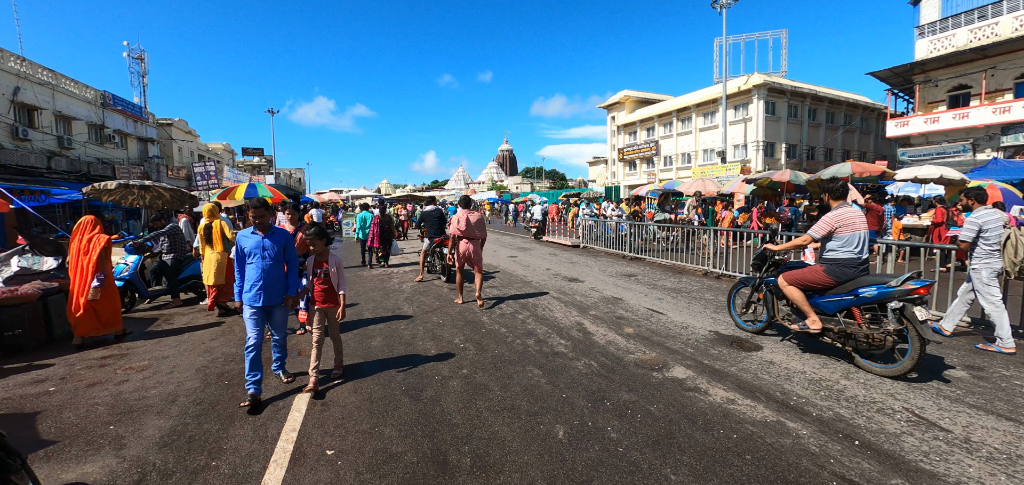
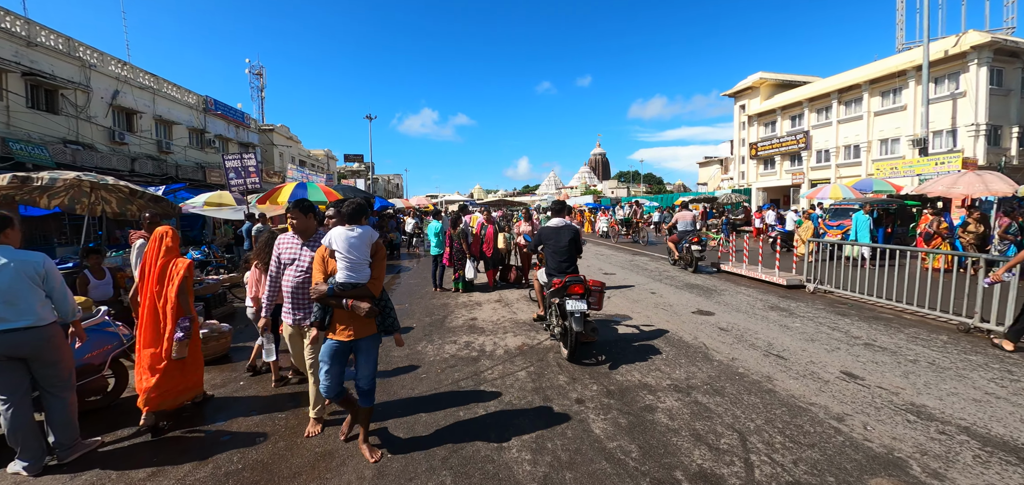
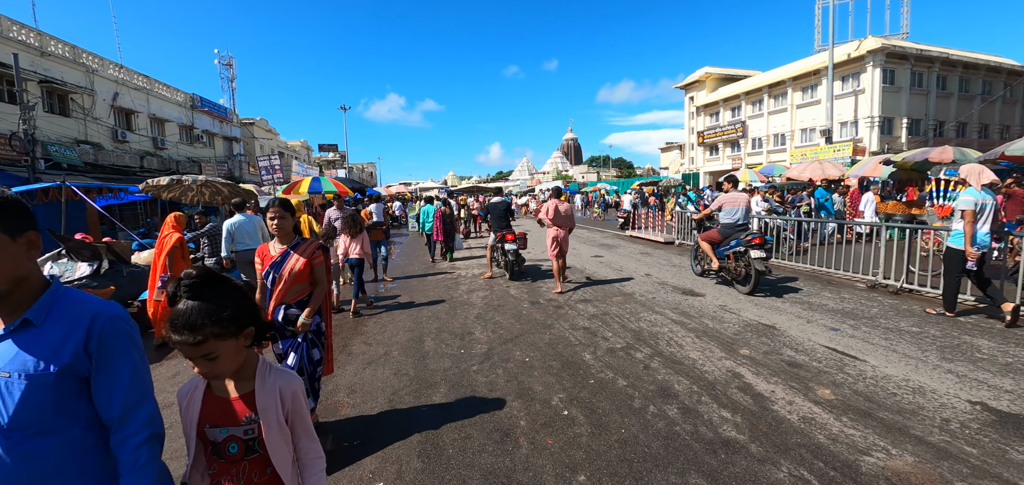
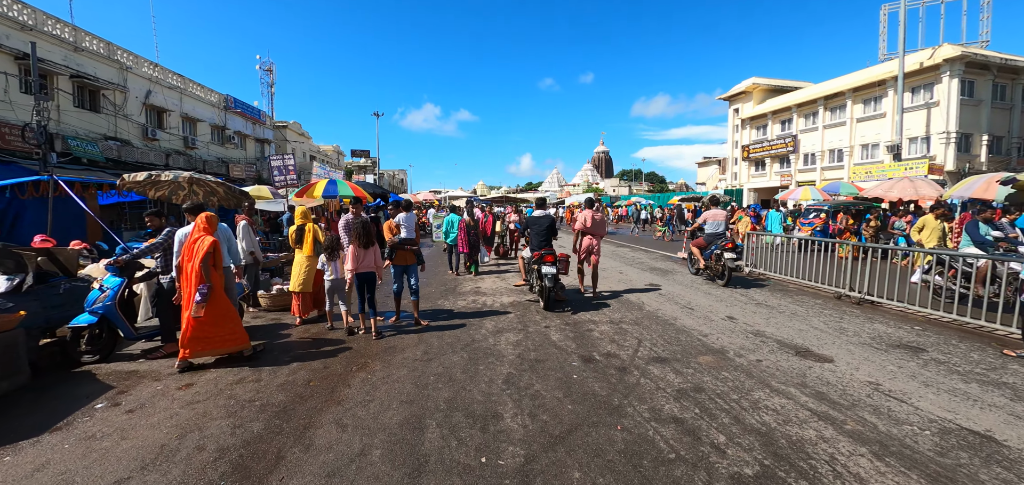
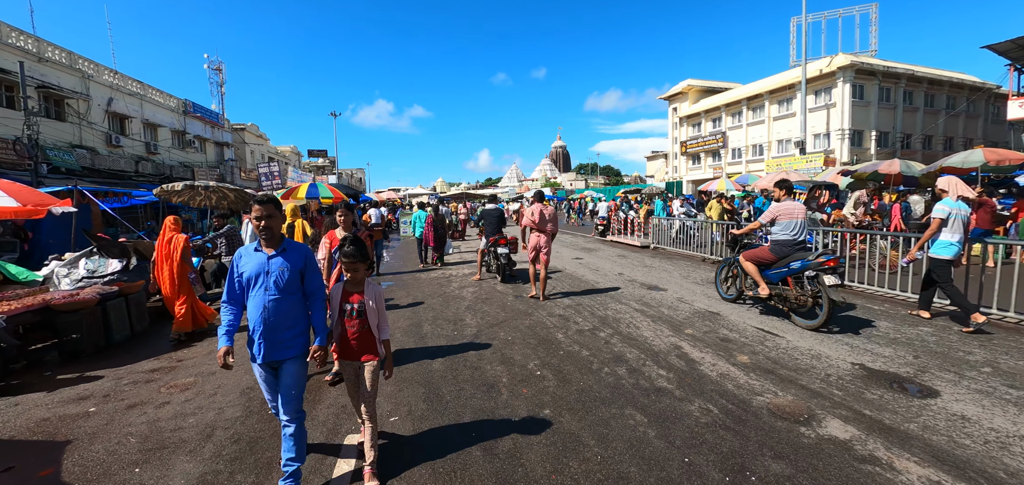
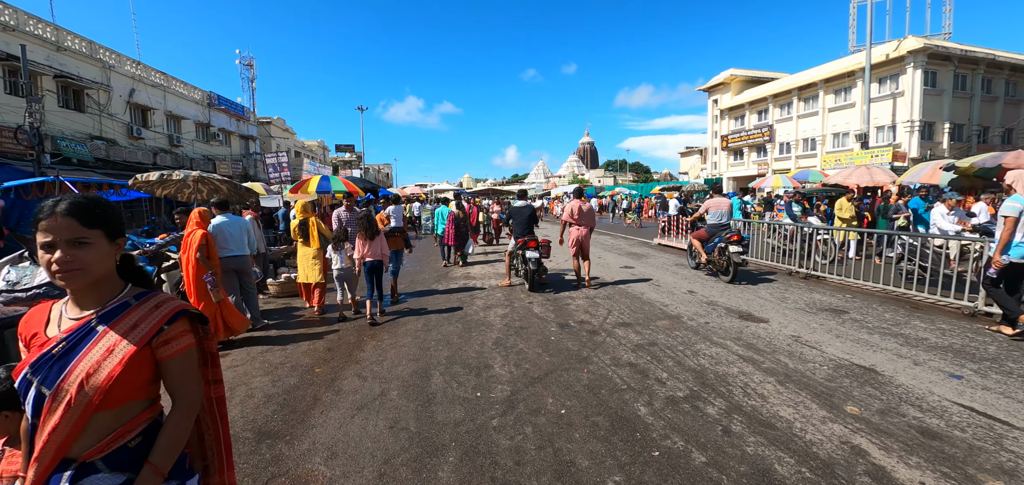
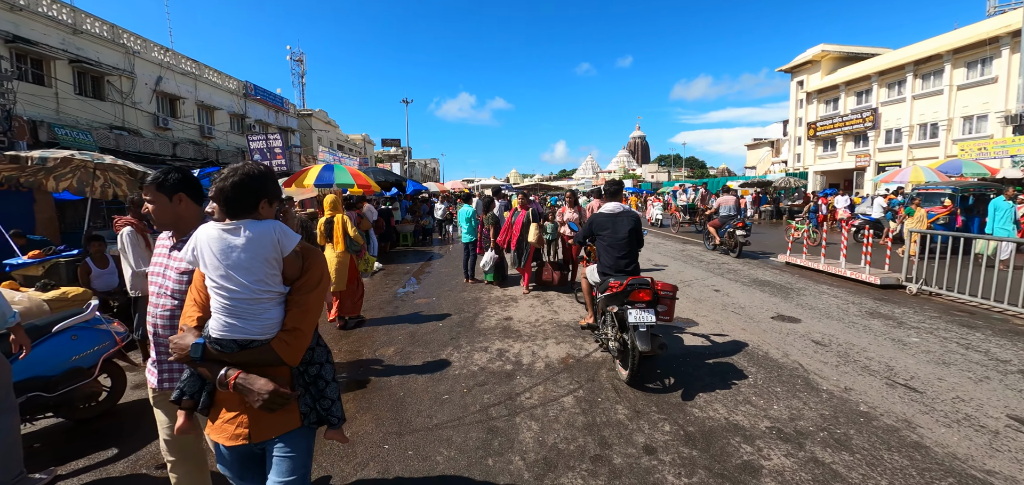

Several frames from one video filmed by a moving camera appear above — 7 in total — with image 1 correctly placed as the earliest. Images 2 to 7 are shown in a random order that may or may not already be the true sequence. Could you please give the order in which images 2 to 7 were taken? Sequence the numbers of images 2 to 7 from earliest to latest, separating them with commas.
5, 3, 6, 4, 2, 7
